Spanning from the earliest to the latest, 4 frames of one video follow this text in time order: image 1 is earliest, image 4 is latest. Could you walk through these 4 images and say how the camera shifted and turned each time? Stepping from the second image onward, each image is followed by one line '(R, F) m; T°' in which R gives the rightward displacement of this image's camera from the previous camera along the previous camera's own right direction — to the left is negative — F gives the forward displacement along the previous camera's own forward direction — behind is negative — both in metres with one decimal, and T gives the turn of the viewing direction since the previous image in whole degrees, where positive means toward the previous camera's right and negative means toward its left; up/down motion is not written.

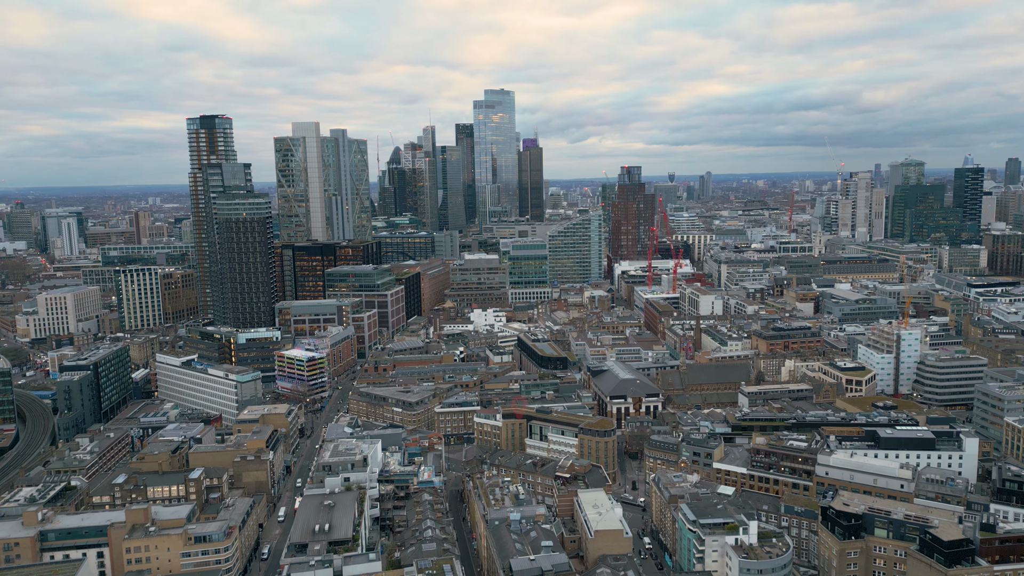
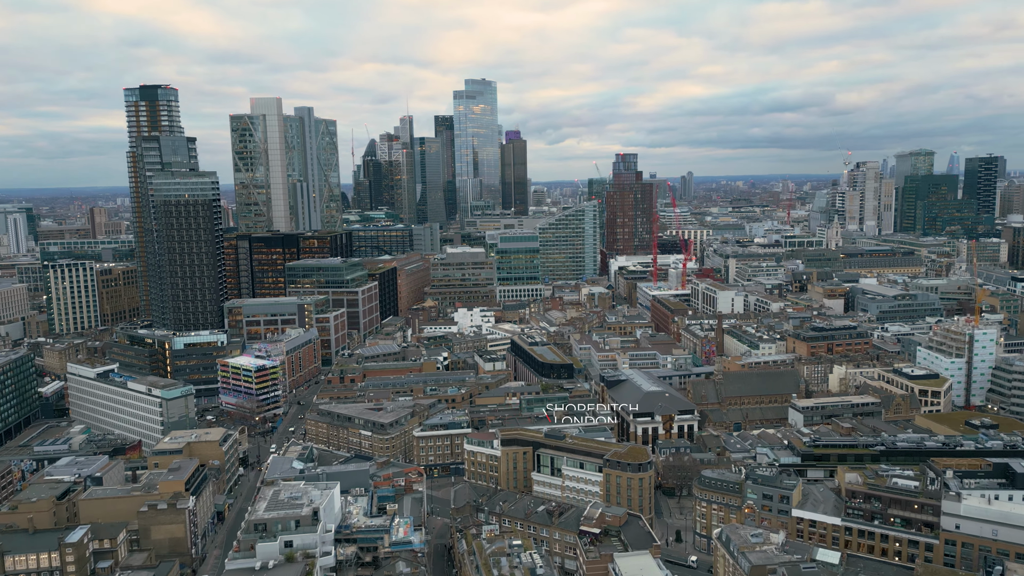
(-2.1, +19.3) m; +2°
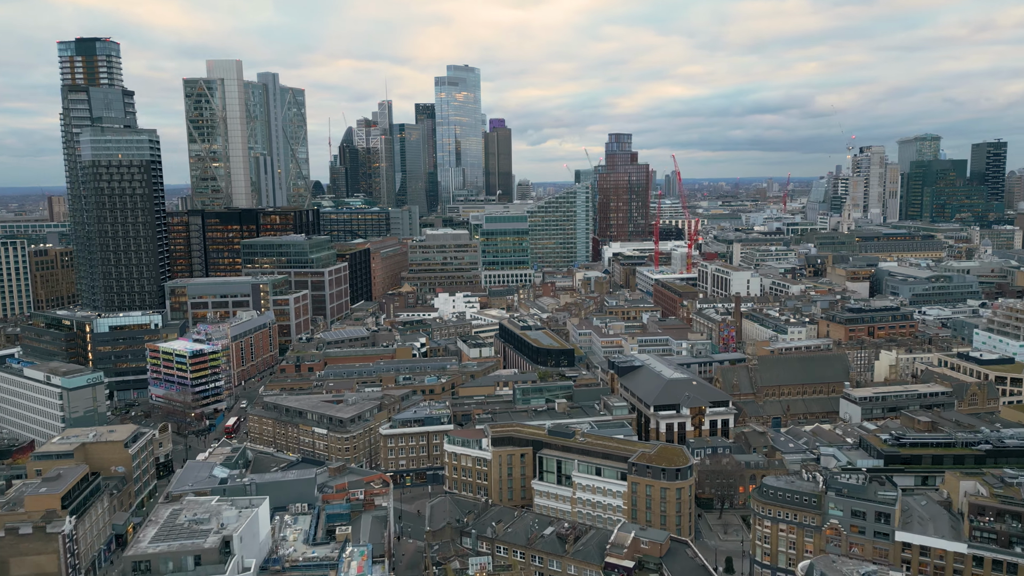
(-0.9, +14.9) m; +1°
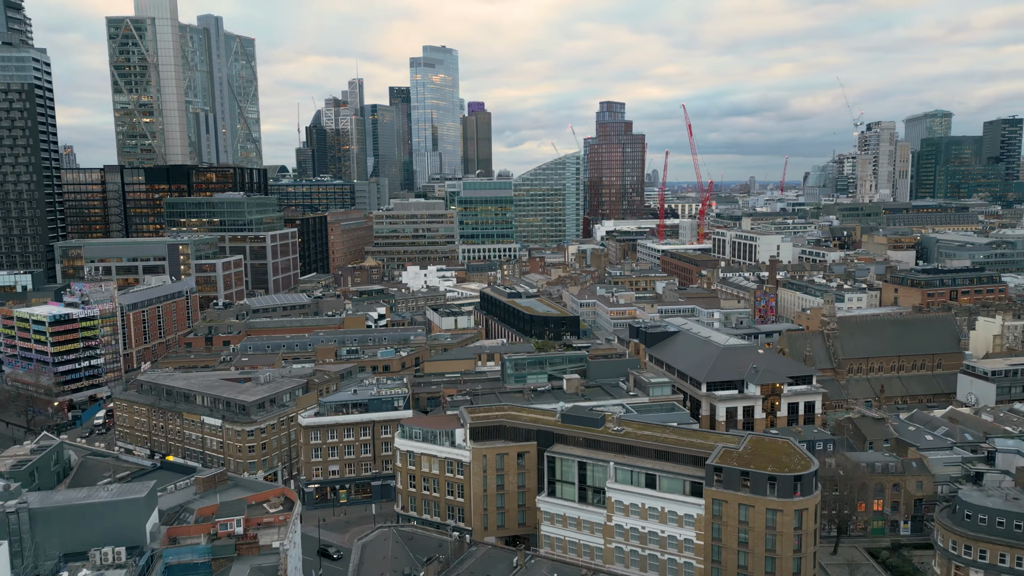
(-0.6, +19.5) m; +2°
